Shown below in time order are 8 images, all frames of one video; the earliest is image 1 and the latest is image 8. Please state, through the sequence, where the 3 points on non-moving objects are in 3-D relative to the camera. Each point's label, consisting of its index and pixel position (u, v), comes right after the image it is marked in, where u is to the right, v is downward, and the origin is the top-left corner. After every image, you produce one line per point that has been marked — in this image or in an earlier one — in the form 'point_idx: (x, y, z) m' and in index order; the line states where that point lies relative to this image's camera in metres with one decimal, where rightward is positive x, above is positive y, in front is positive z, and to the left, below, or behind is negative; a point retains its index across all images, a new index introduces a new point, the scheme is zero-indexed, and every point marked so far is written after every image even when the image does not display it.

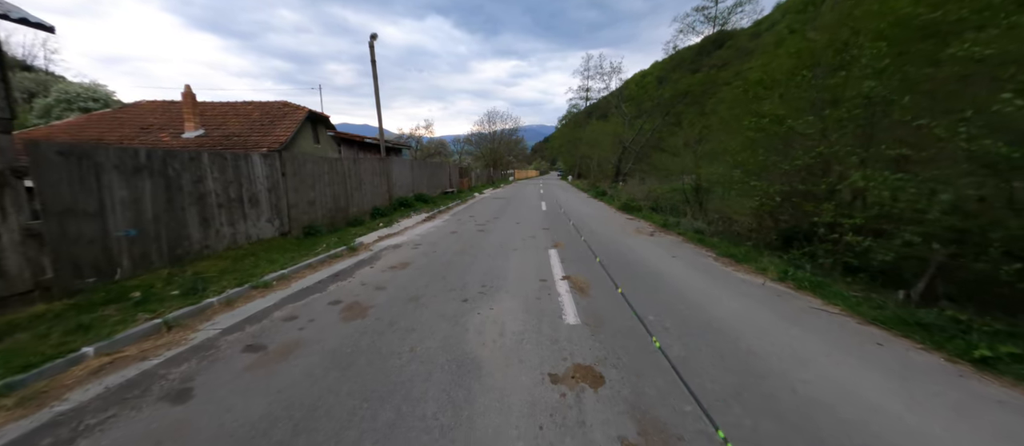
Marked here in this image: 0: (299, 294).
0: (-2.9, -1.0, +5.0) m
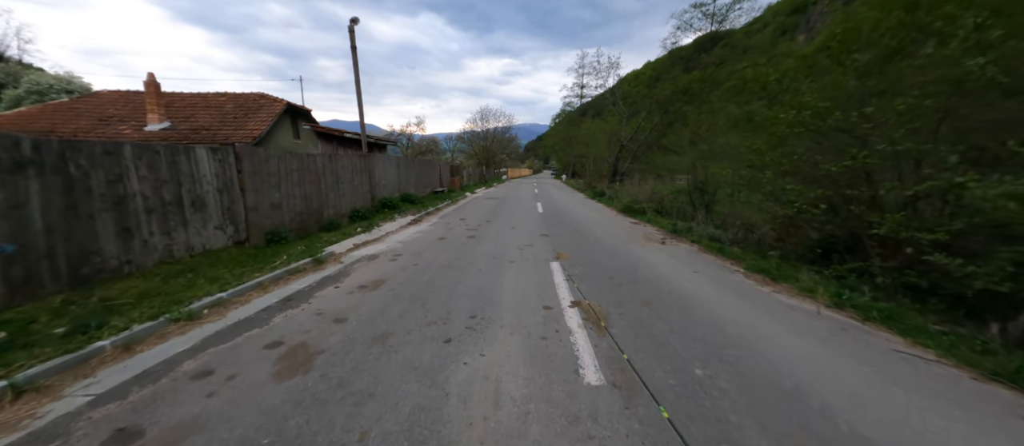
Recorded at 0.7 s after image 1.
0: (-3.0, -1.1, +3.8) m
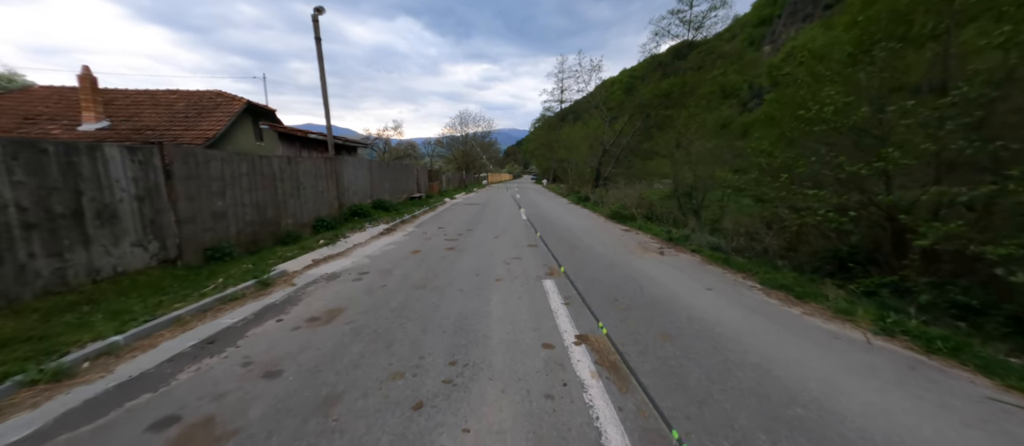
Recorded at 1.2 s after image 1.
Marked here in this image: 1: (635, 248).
0: (-3.0, -1.3, +2.7) m
1: (+2.9, -0.6, +8.4) m
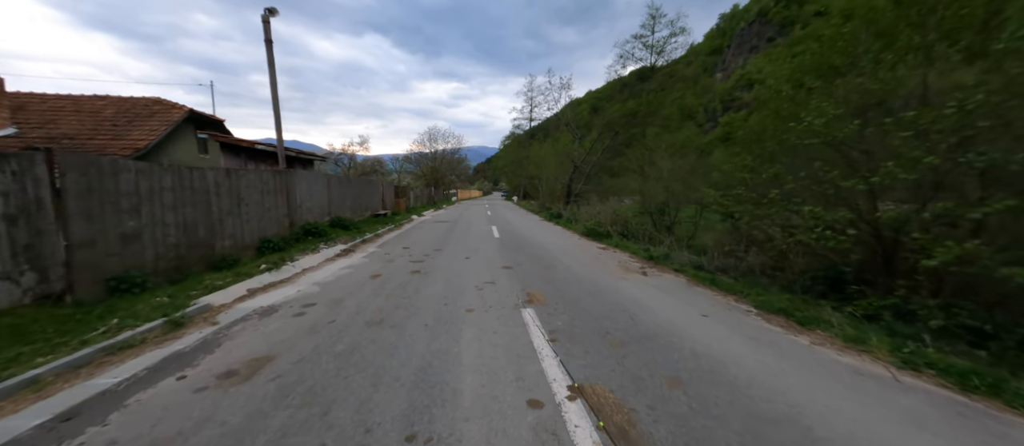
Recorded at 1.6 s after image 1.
0: (-3.1, -1.5, +1.7) m
1: (+2.3, -1.0, +7.9) m
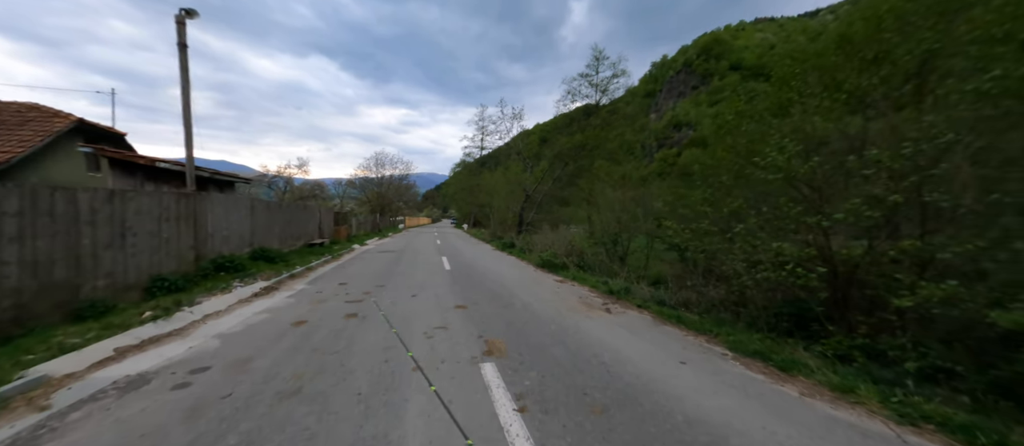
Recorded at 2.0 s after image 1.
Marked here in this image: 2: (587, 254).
0: (-3.1, -1.6, +0.5) m
1: (+1.4, -1.7, +7.4) m
2: (+3.4, -1.4, +16.1) m
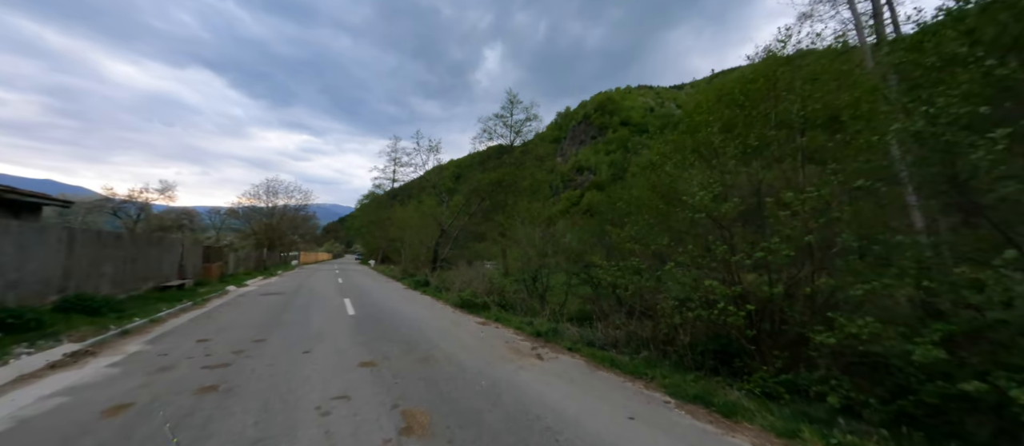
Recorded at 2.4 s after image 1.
0: (-2.8, -1.6, -1.0) m
1: (-0.1, -2.4, +6.7) m
2: (-0.2, -3.0, +15.6) m
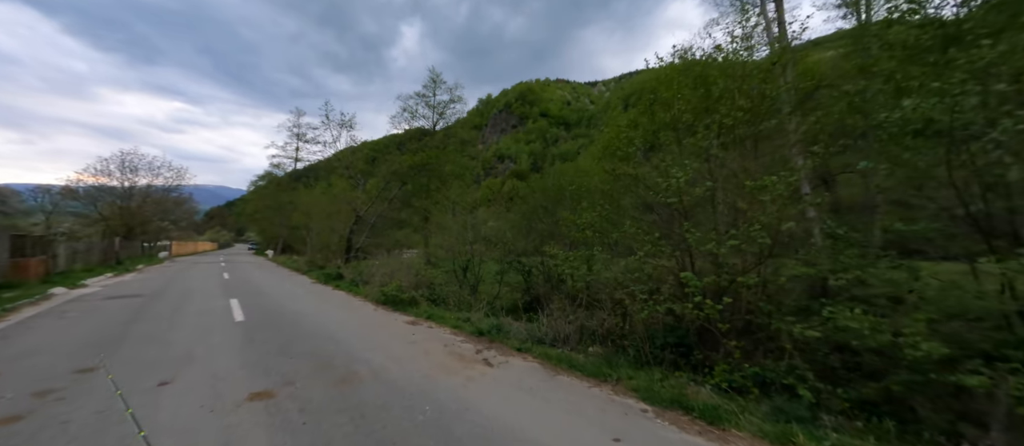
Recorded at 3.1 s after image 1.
0: (-2.0, -1.6, -2.5) m
1: (-1.0, -2.1, +5.6) m
2: (-3.1, -2.4, +14.4) m
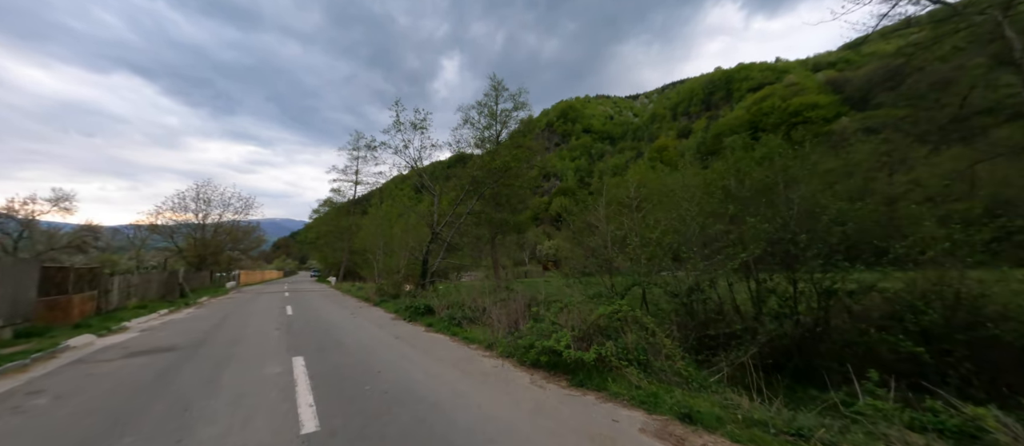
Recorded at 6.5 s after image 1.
0: (+0.6, -0.9, -7.0) m
1: (+2.5, -1.8, +0.9) m
2: (+1.5, -2.6, +9.8) m
